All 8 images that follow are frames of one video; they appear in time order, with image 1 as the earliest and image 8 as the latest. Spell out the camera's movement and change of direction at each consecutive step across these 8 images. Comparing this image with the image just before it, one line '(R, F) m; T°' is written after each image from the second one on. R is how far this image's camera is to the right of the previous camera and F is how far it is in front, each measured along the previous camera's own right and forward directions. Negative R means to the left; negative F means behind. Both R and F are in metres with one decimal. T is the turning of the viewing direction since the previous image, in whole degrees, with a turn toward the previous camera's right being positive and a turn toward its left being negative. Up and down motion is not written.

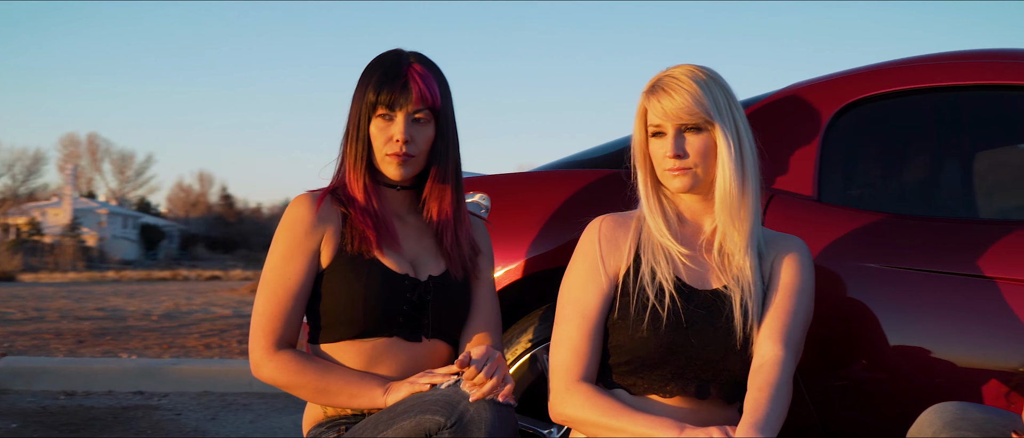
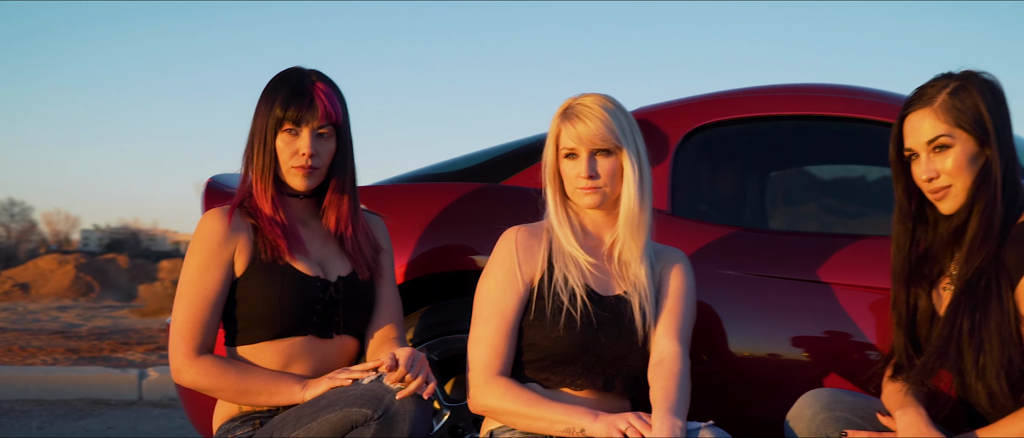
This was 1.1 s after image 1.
(+0.5, -0.1) m; -5°
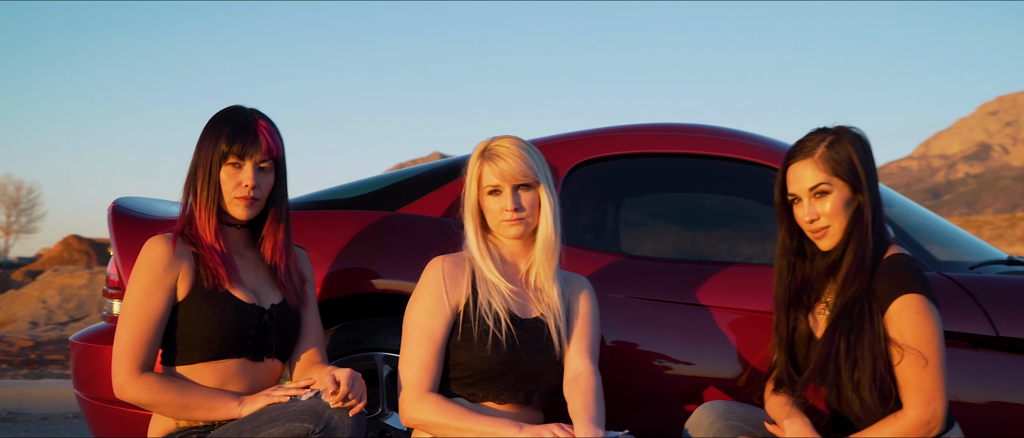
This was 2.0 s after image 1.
(0.0, -0.2) m; +5°
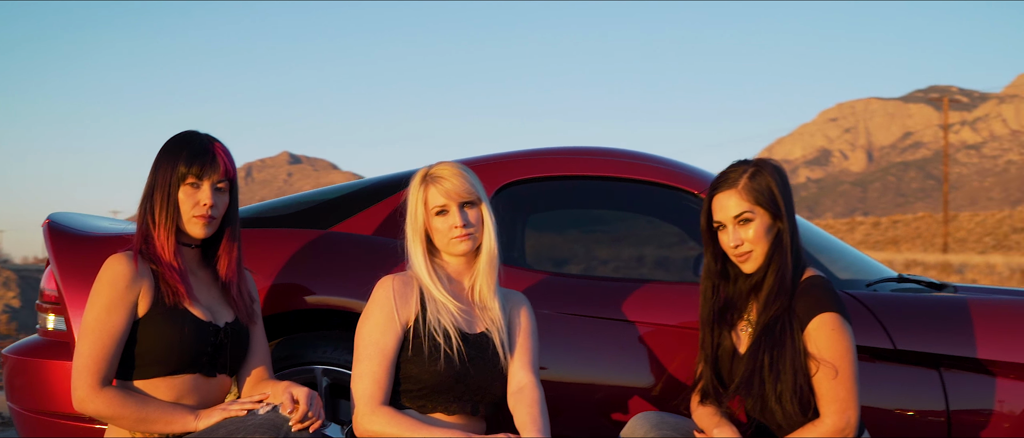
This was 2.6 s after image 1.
(0.0, -0.2) m; +4°
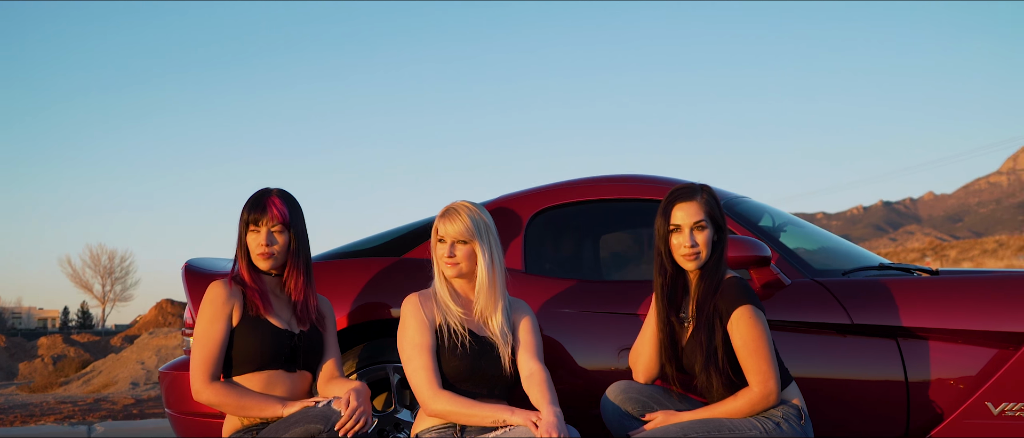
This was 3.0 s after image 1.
(+0.4, -0.6) m; -8°
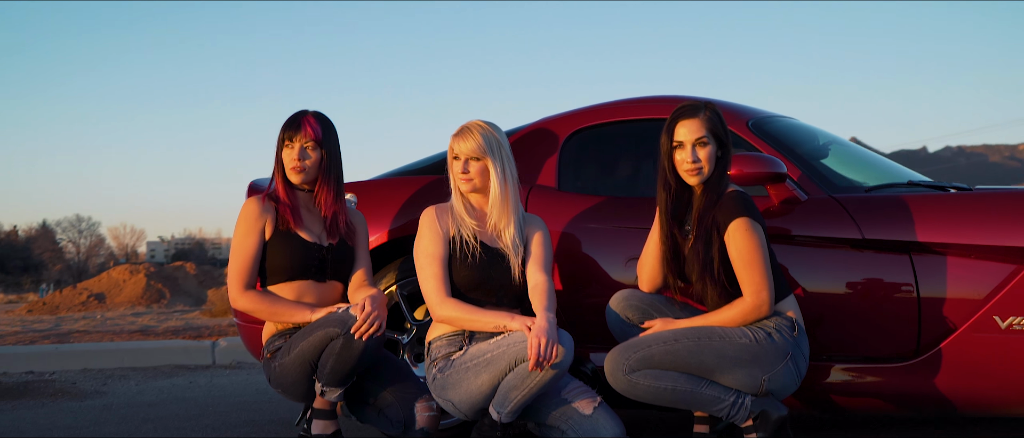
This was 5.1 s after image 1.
(+0.3, -0.1) m; -7°
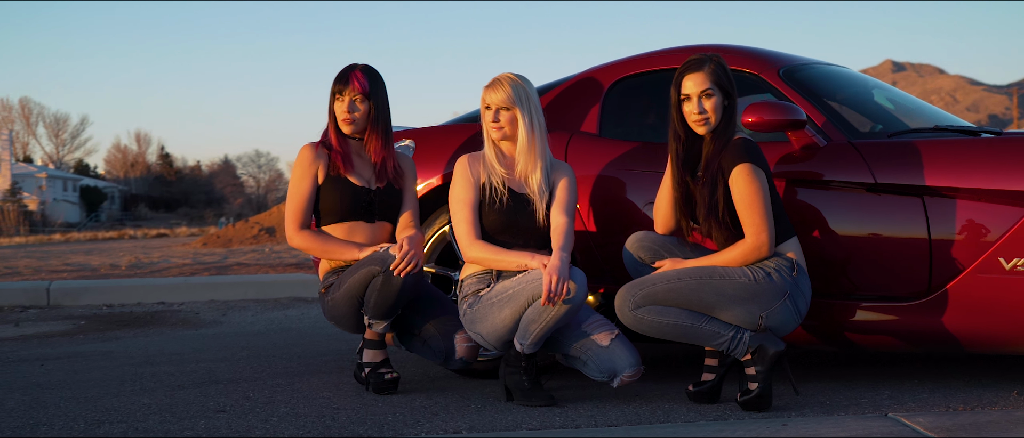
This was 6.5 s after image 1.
(+0.3, -0.2) m; -7°
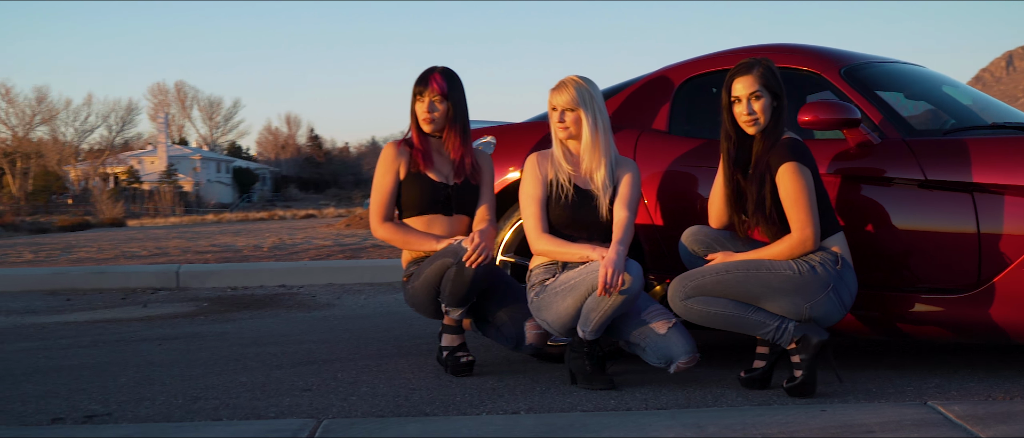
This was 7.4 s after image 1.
(+0.1, -0.2) m; -7°
